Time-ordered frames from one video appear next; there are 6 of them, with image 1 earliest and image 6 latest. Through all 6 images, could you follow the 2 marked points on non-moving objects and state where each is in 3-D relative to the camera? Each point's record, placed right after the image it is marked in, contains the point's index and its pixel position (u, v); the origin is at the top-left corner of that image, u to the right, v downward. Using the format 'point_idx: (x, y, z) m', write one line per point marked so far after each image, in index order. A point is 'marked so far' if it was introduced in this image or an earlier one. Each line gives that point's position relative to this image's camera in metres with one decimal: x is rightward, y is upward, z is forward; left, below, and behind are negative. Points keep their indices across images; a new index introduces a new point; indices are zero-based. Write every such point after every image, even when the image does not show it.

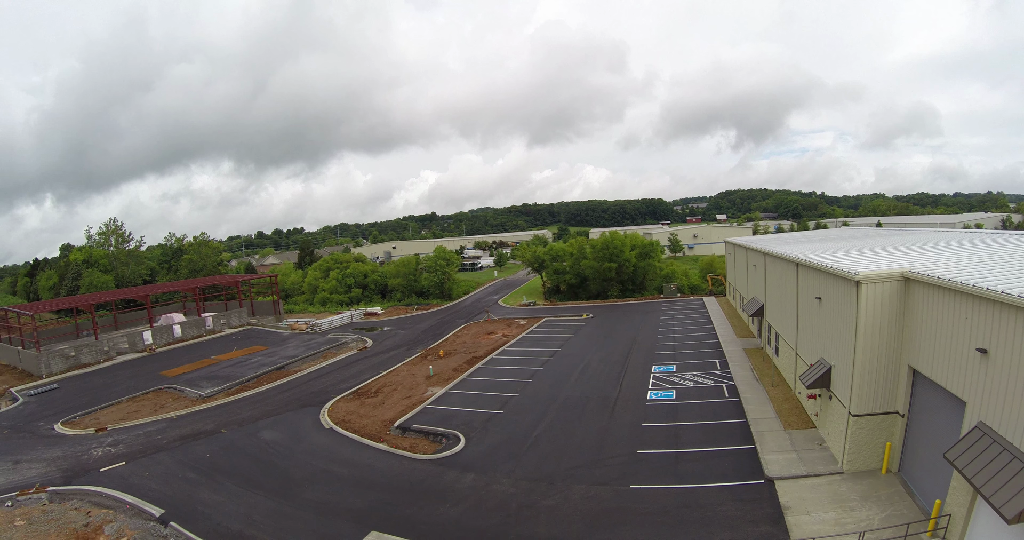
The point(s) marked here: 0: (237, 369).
0: (-14.2, -5.1, +20.0) m
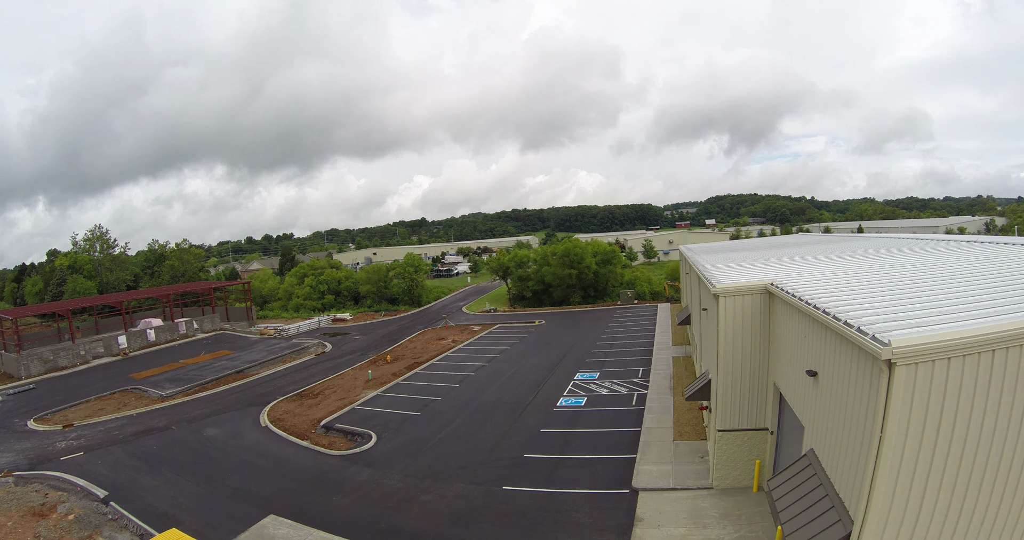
0: (-17.7, -5.7, +22.0) m
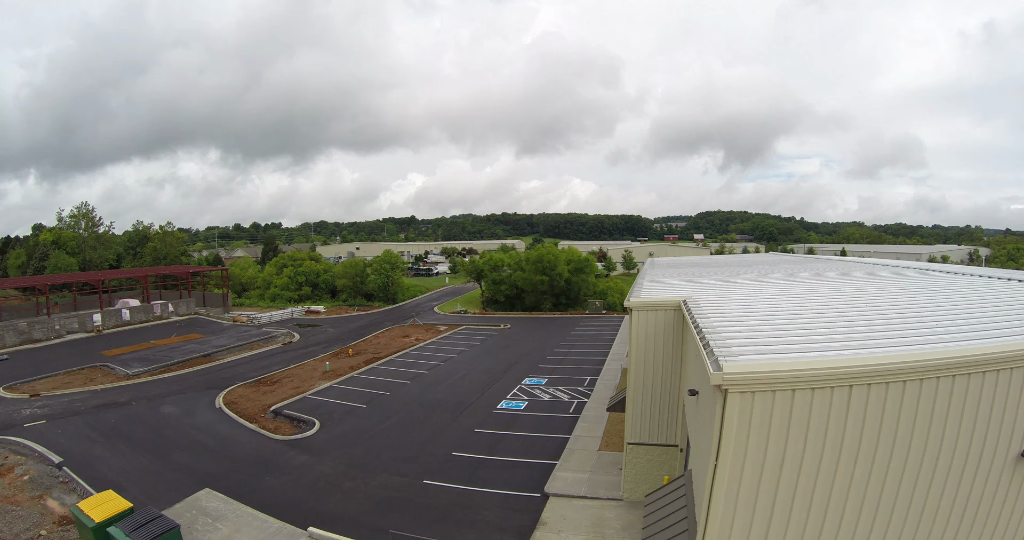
0: (-20.4, -4.9, +23.2) m
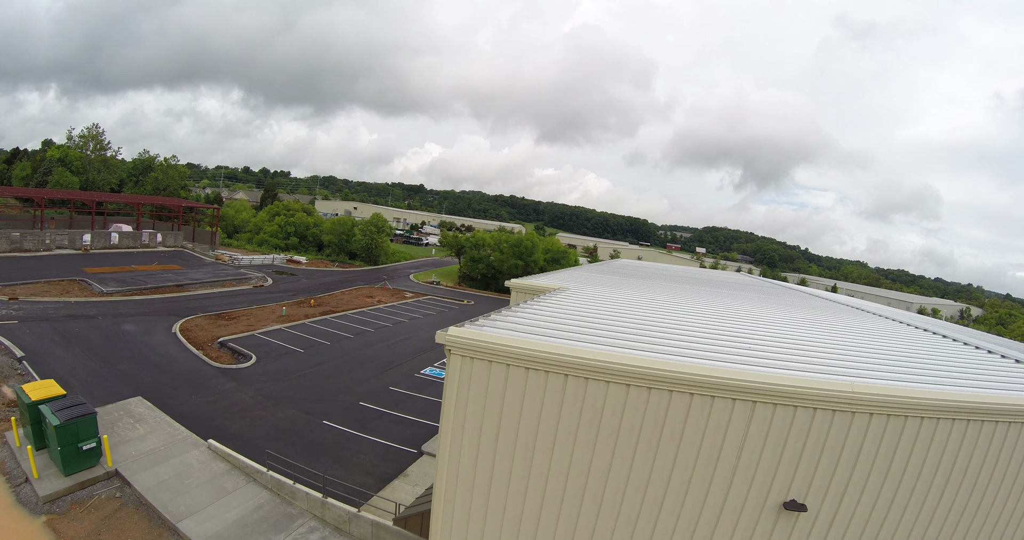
0: (-23.4, -0.5, +24.9) m
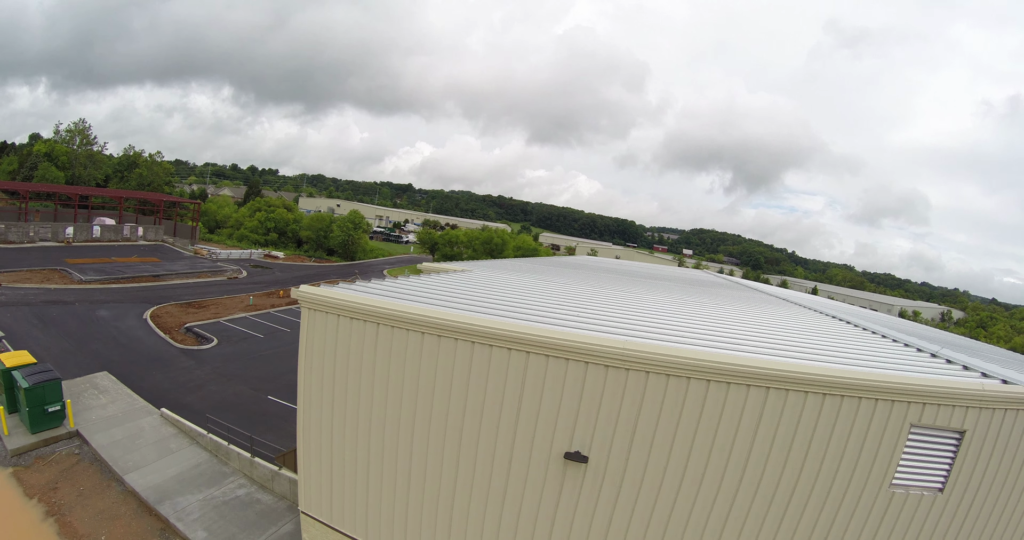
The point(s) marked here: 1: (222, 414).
0: (-26.1, +0.1, +26.1) m
1: (-9.4, -4.7, +12.7) m
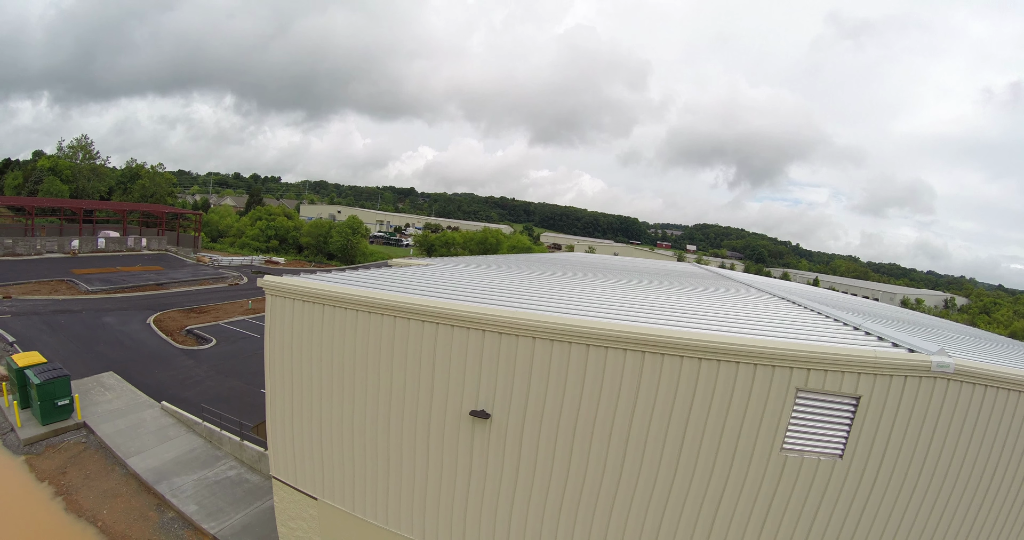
0: (-26.8, -0.5, +27.3) m
1: (-10.2, -4.8, +13.6) m
